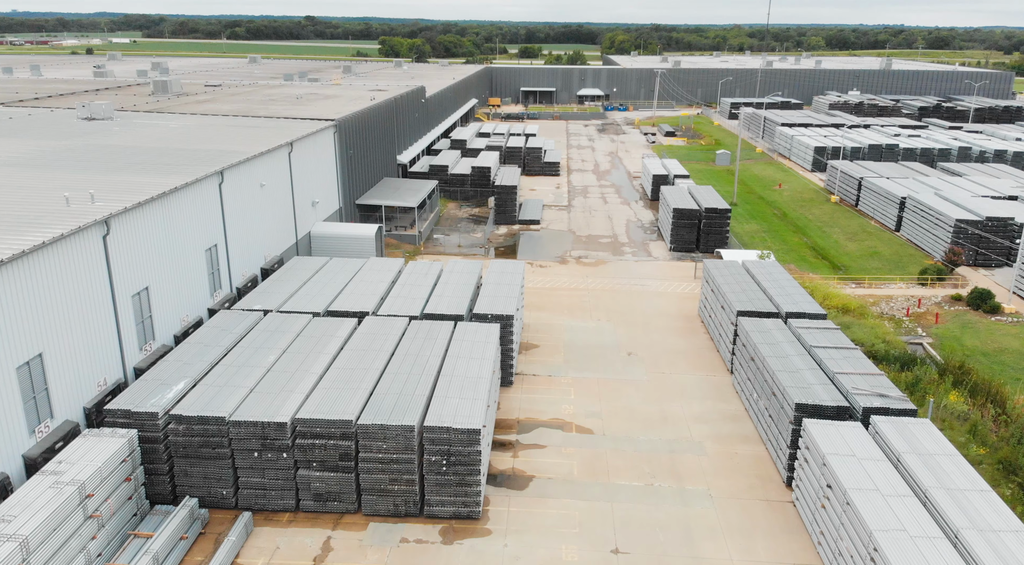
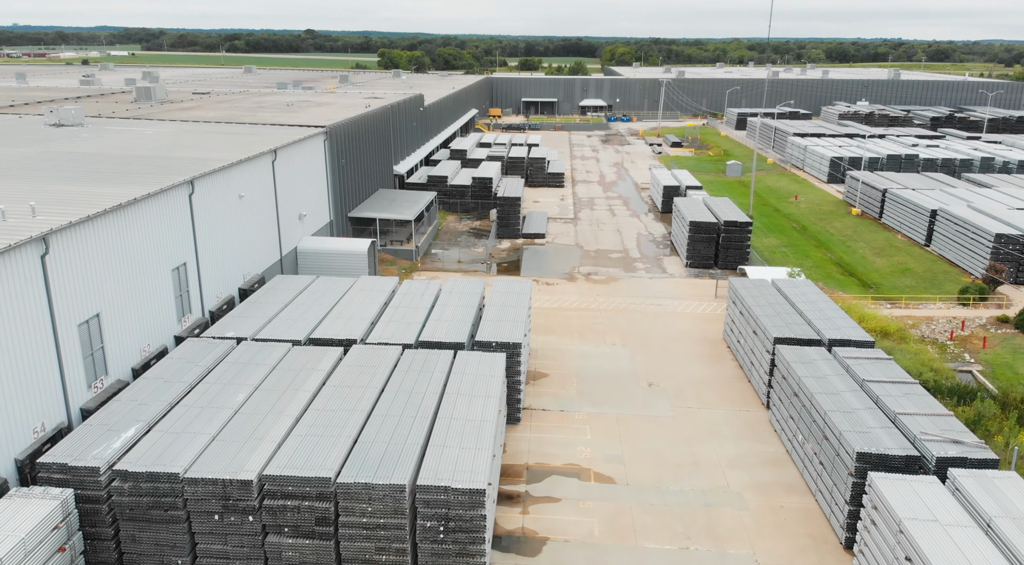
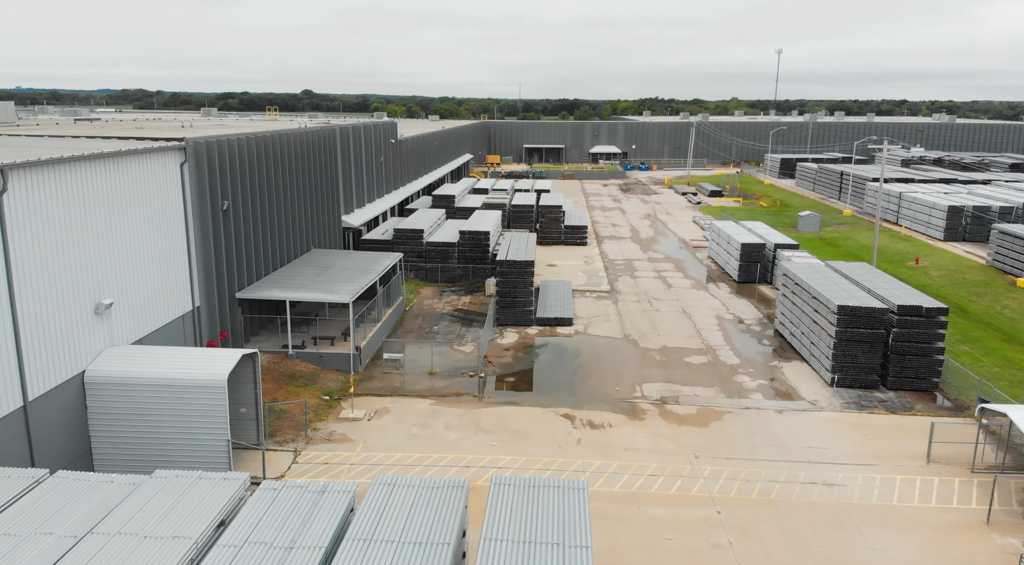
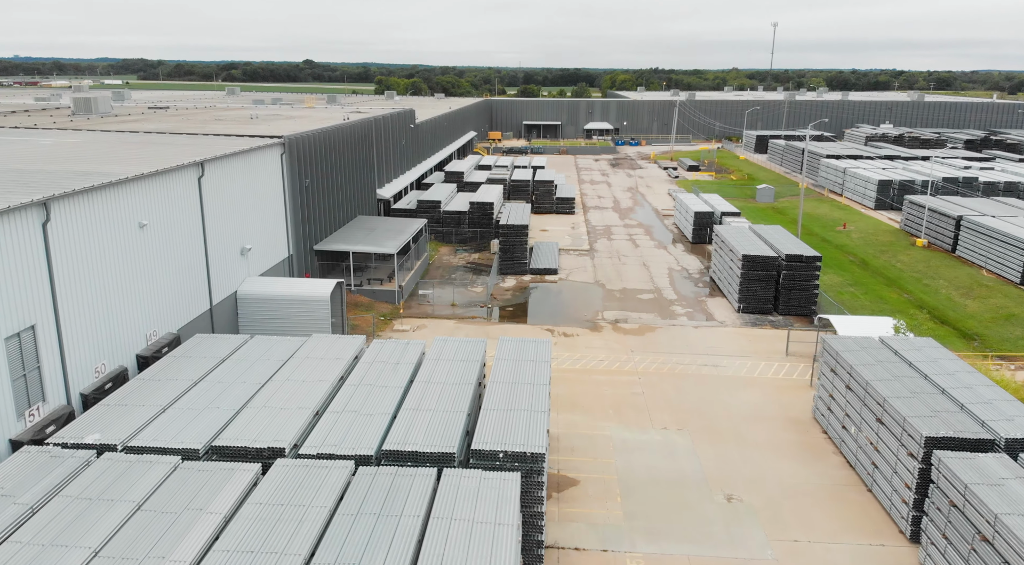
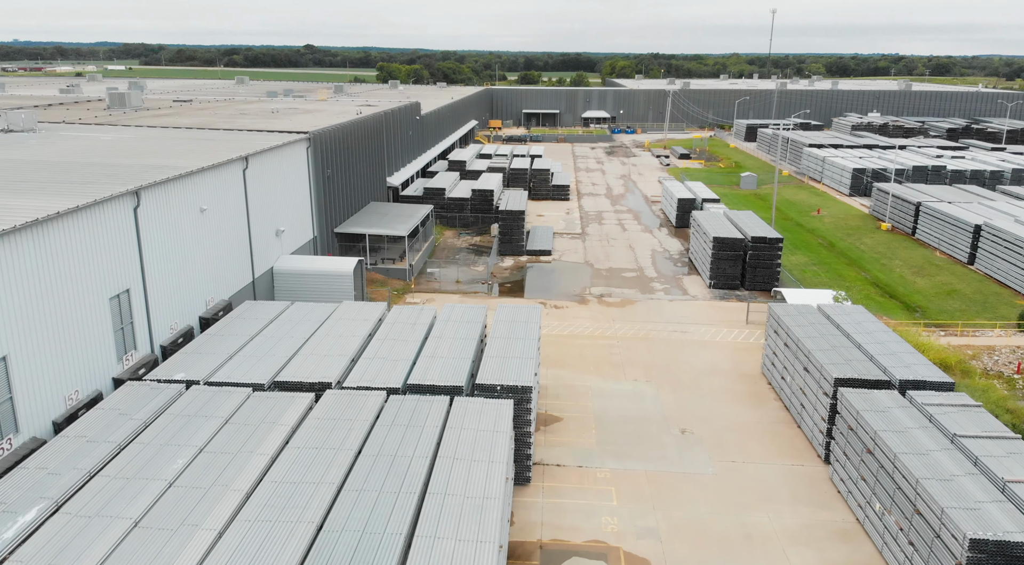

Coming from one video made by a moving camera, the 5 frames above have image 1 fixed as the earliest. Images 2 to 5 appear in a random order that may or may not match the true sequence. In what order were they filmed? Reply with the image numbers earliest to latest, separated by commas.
2, 5, 4, 3
